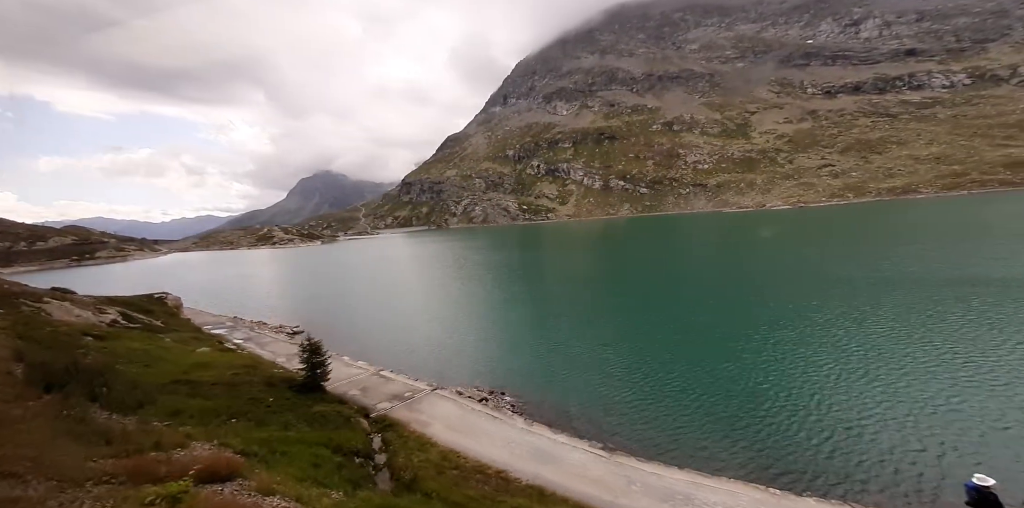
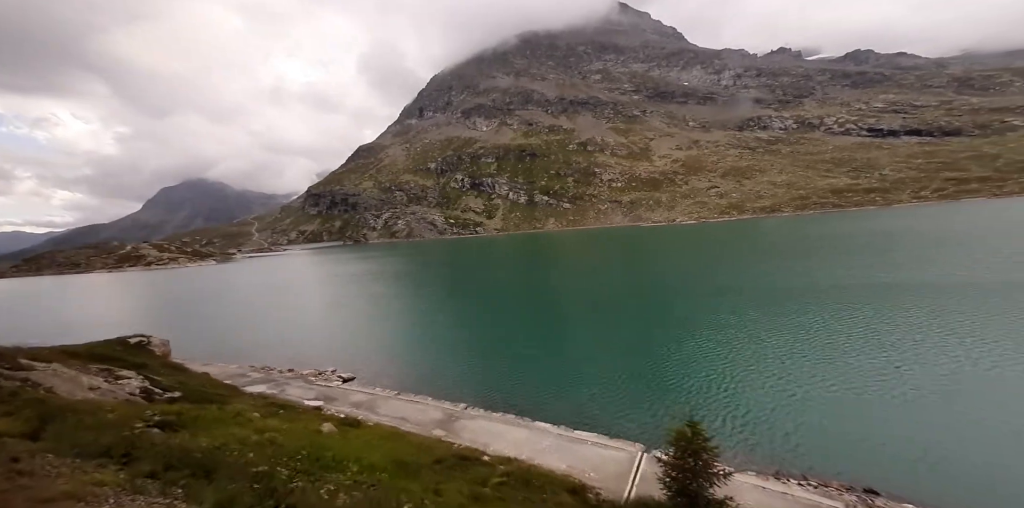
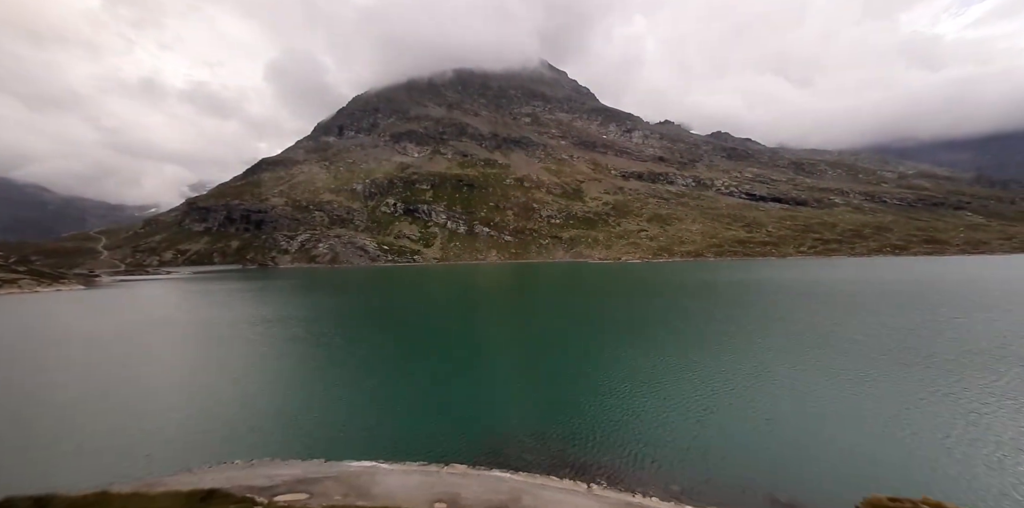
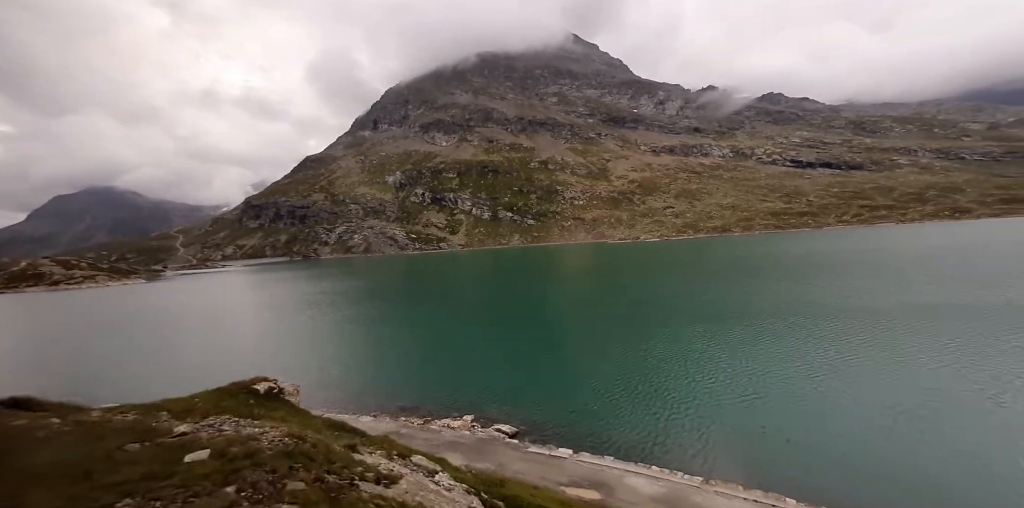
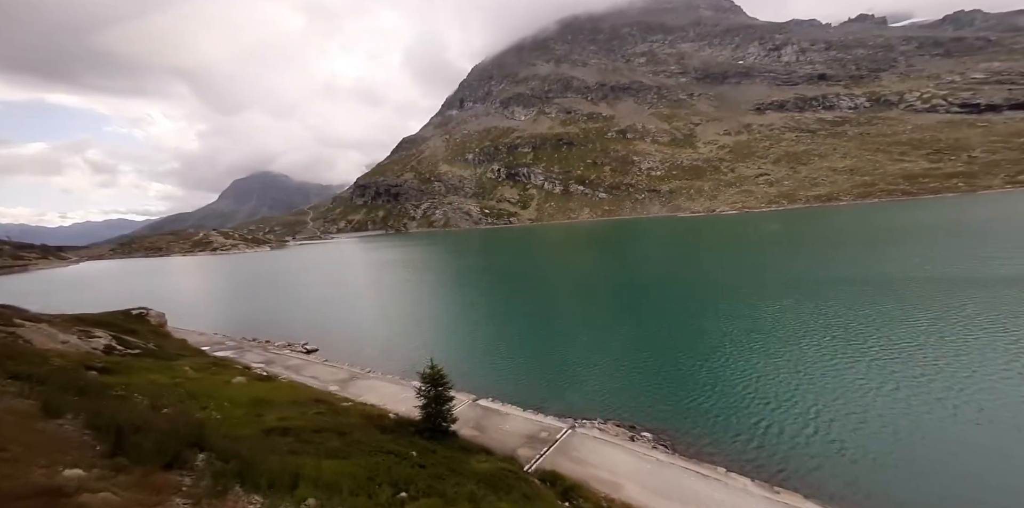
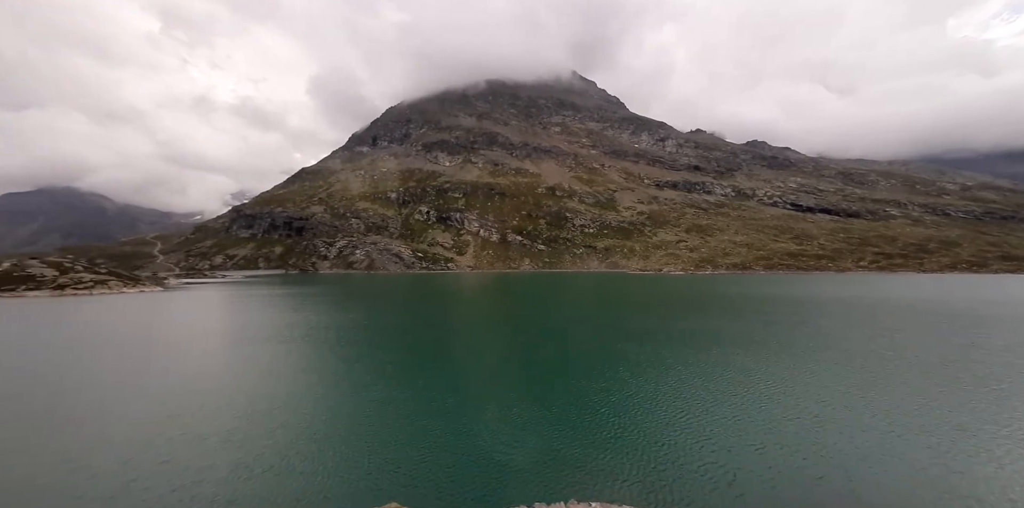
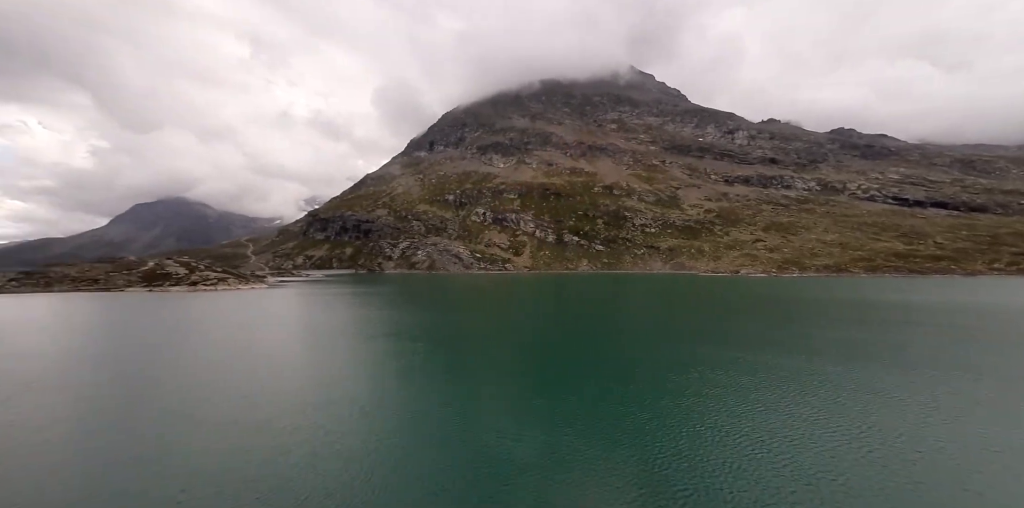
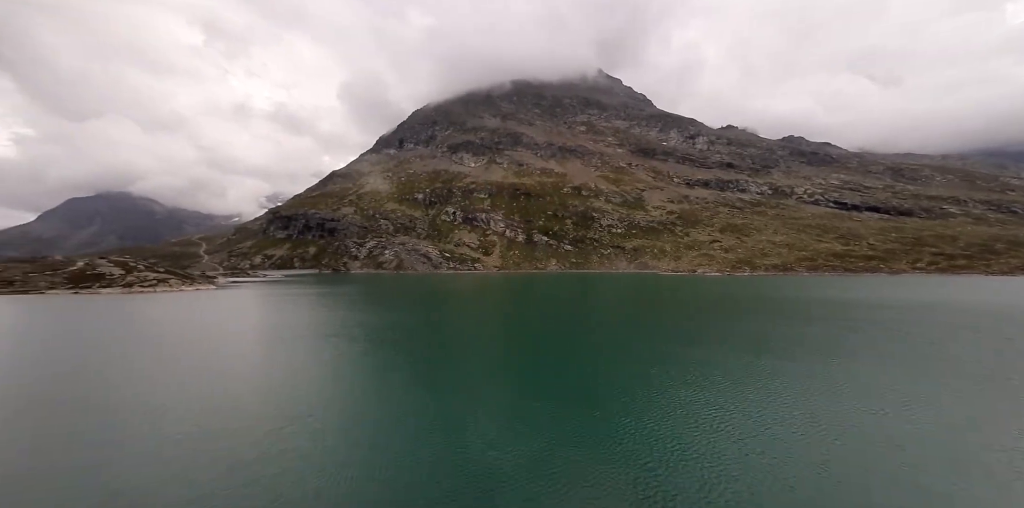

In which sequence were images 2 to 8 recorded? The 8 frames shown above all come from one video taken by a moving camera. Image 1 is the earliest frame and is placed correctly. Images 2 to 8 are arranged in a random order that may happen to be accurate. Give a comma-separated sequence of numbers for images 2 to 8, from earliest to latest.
5, 2, 4, 3, 6, 8, 7
